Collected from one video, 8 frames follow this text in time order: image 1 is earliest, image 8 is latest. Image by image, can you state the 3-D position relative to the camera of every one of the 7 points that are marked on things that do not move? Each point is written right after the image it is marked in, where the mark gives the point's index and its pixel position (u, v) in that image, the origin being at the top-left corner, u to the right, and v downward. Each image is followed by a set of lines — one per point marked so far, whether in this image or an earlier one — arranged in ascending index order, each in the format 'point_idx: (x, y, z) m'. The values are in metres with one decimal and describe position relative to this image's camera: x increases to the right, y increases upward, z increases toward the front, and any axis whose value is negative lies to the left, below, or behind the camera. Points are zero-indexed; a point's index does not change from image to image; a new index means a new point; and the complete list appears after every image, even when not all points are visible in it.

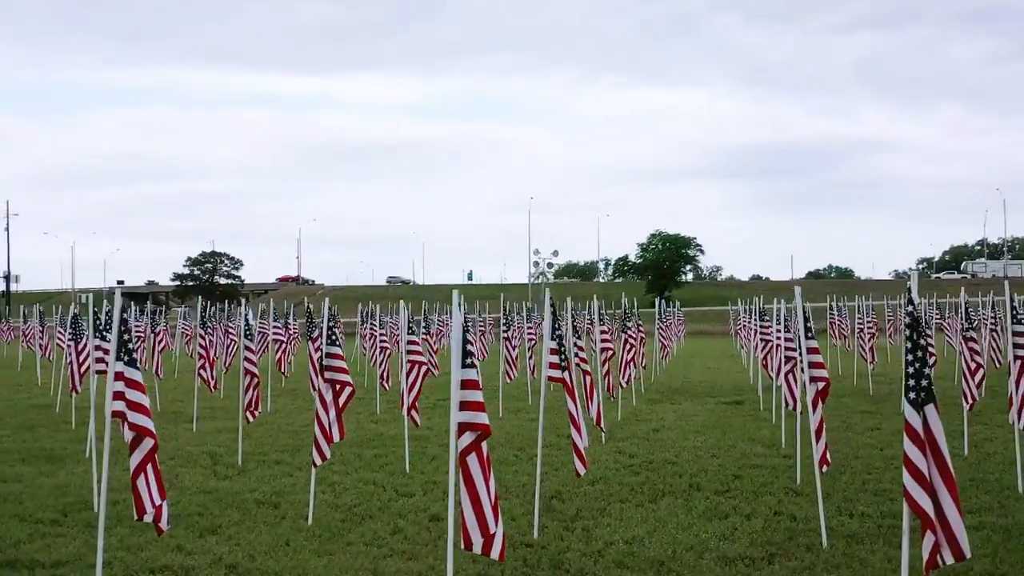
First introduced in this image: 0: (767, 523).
0: (+2.9, -2.7, +9.1) m
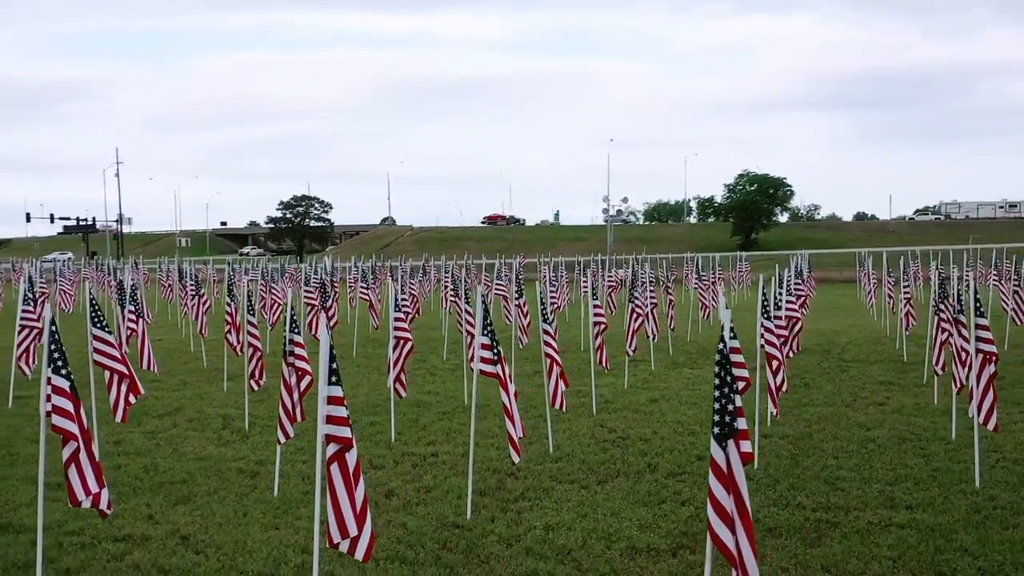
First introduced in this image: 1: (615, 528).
0: (+2.1, -2.6, +9.4) m
1: (+1.1, -2.6, +8.9) m
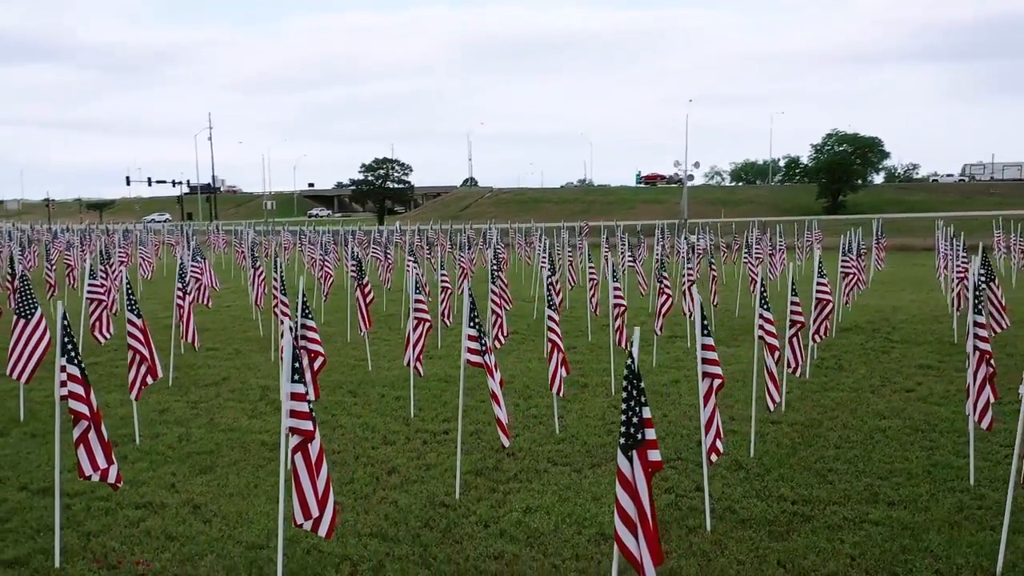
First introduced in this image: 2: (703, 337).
0: (+2.0, -2.6, +9.7) m
1: (+0.9, -2.6, +9.3) m
2: (+2.1, -0.5, +9.0) m
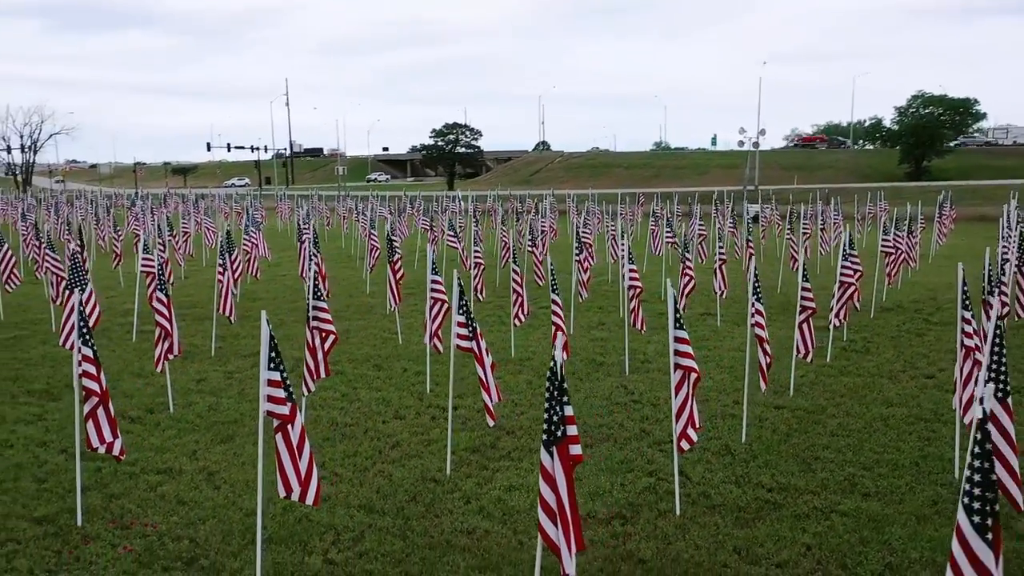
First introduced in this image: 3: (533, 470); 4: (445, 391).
0: (+1.8, -2.4, +10.1) m
1: (+0.7, -2.5, +9.8) m
2: (+1.9, -0.5, +9.3) m
3: (+0.3, -2.4, +10.6) m
4: (-1.2, -1.8, +14.2) m
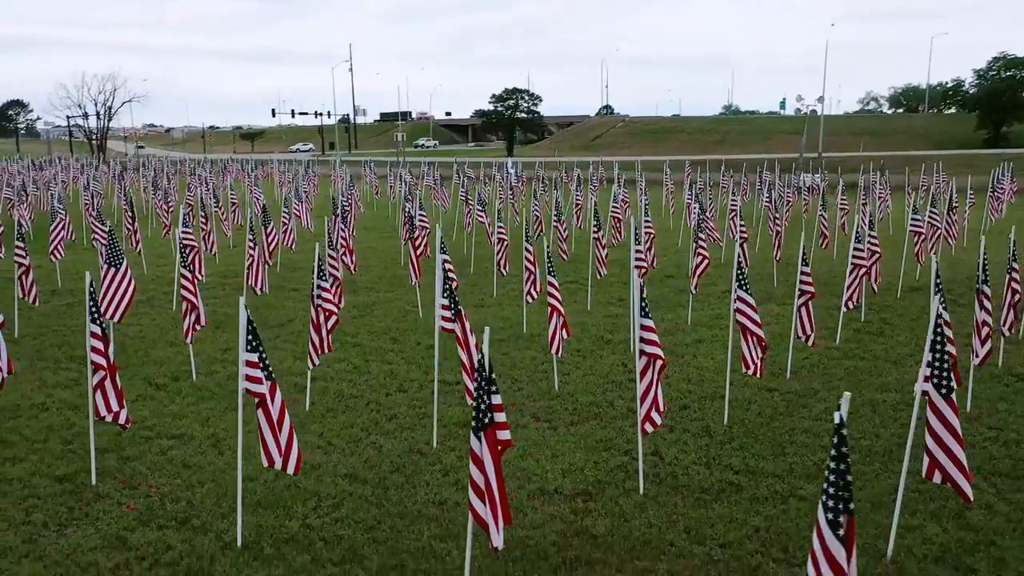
0: (+1.5, -2.3, +10.6) m
1: (+0.4, -2.3, +10.4) m
2: (+1.6, -0.4, +9.6) m
3: (0.0, -2.2, +11.2) m
4: (-1.1, -1.4, +14.9) m
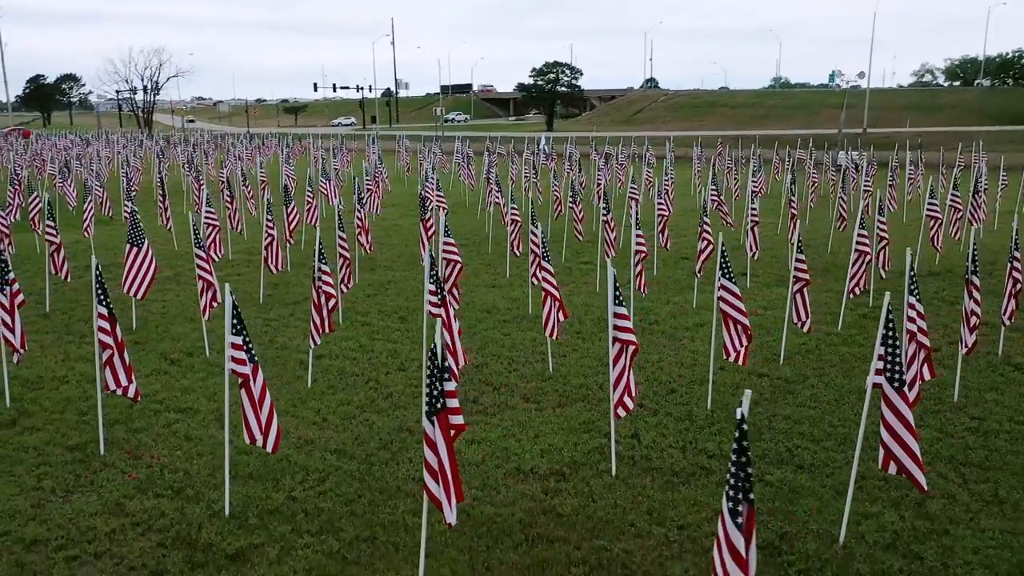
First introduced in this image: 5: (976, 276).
0: (+1.3, -2.1, +11.0) m
1: (+0.1, -2.2, +10.8) m
2: (+1.3, -0.2, +10.0) m
3: (-0.2, -2.0, +11.6) m
4: (-1.1, -1.1, +15.4) m
5: (+6.8, +0.2, +11.8) m
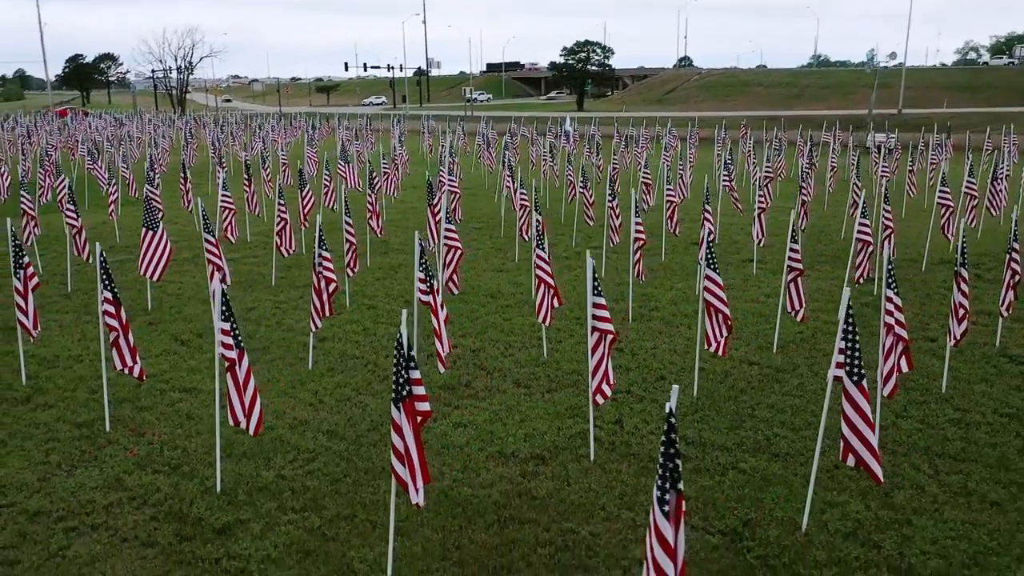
0: (+1.0, -2.0, +11.3) m
1: (-0.1, -2.0, +11.2) m
2: (+1.1, -0.1, +10.2) m
3: (-0.4, -1.8, +12.0) m
4: (-1.1, -0.8, +15.7) m
5: (+6.6, +0.3, +11.8) m
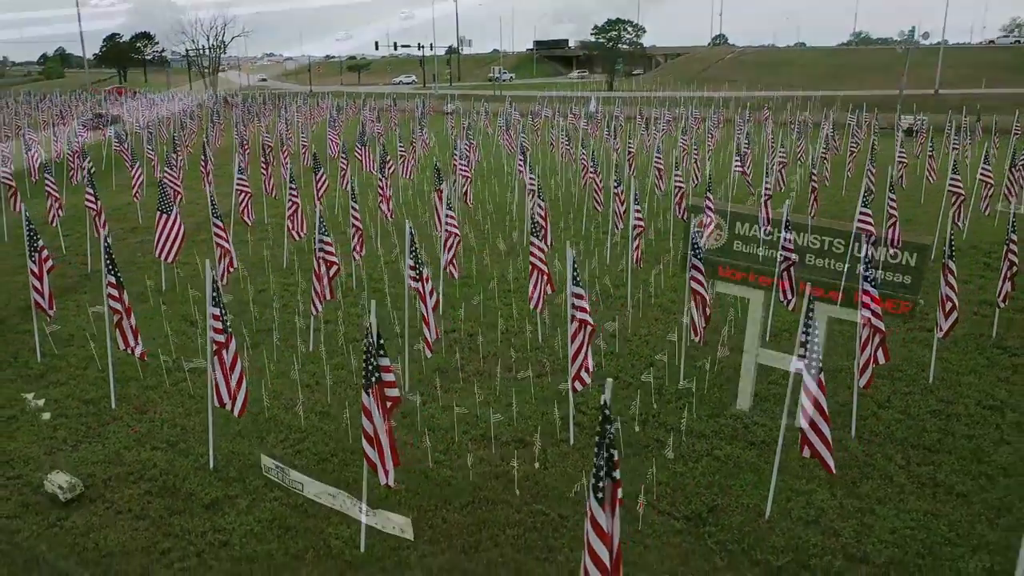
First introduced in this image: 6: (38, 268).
0: (+0.8, -1.8, +11.6) m
1: (-0.3, -1.8, +11.5) m
2: (+0.8, 0.0, +10.5) m
3: (-0.5, -1.6, +12.3) m
4: (-1.2, -0.5, +16.1) m
5: (+6.4, +0.4, +11.9) m
6: (-7.9, +0.3, +13.6) m
